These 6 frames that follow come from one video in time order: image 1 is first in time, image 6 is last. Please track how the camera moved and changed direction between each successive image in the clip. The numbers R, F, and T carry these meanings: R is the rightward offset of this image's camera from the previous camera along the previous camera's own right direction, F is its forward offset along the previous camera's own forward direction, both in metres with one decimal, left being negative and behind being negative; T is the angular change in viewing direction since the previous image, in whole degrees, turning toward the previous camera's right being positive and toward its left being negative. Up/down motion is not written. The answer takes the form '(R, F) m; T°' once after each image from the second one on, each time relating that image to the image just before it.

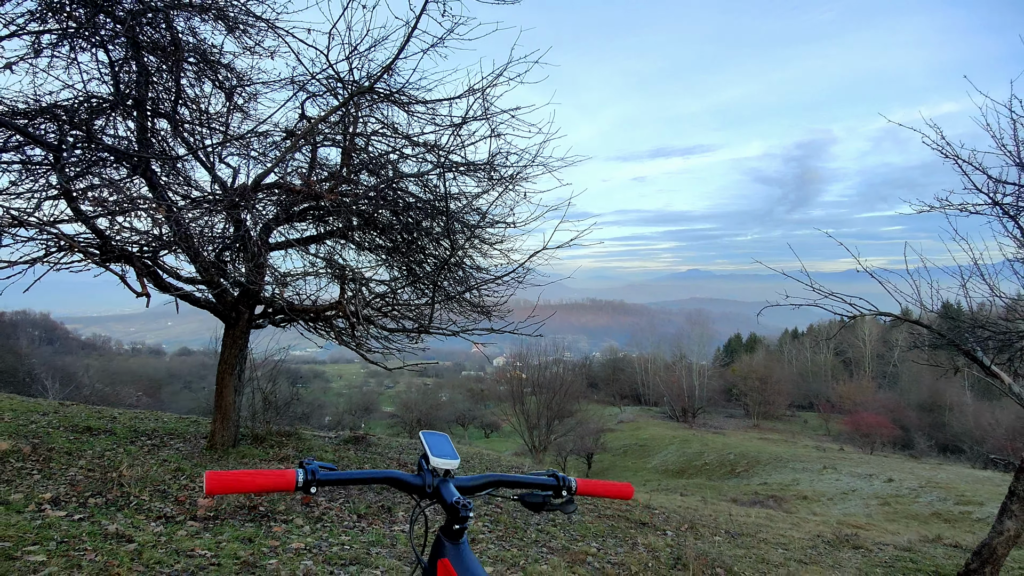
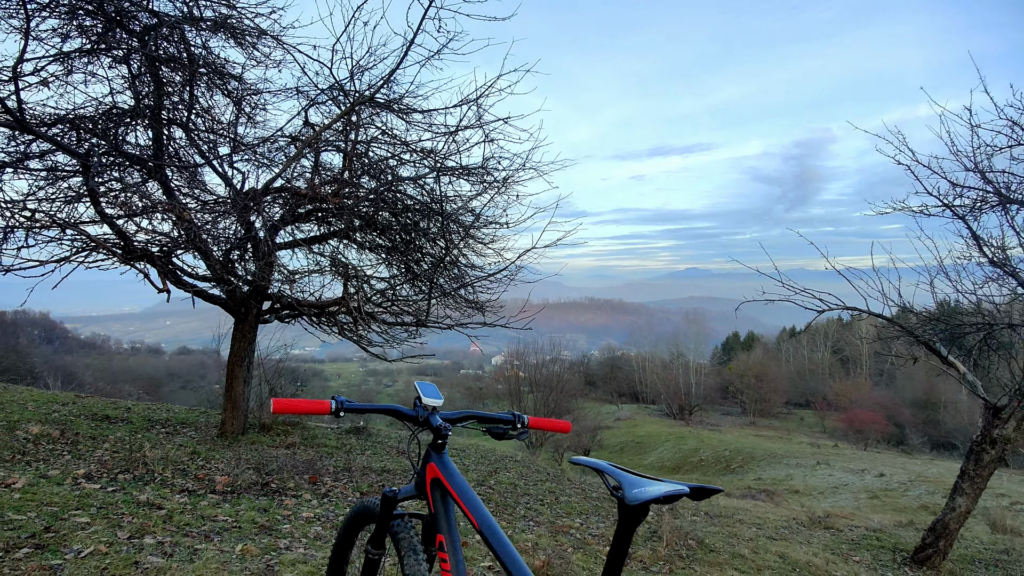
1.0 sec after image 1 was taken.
(+0.1, -0.4) m; 0°
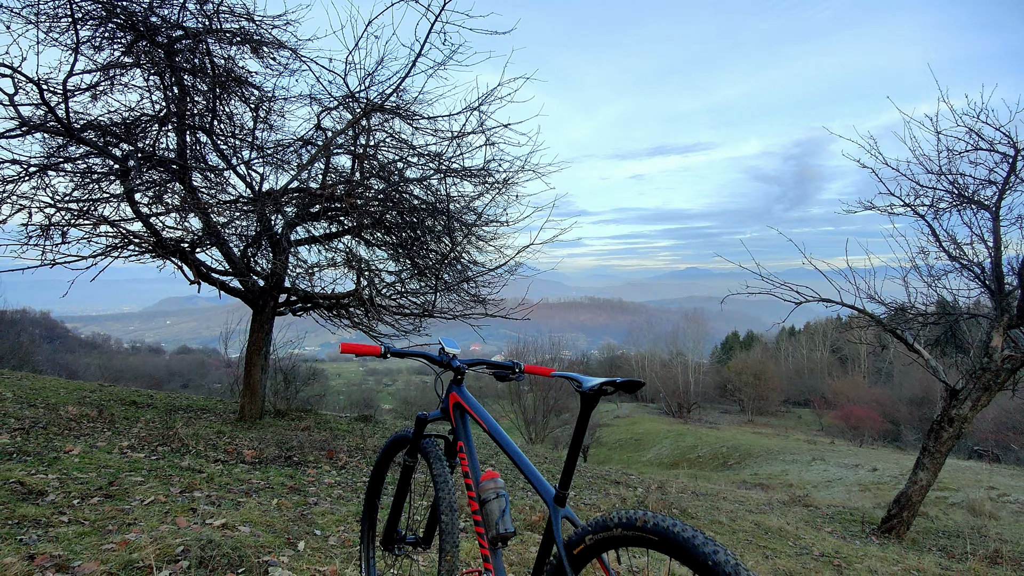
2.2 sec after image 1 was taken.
(0.0, -0.5) m; 0°
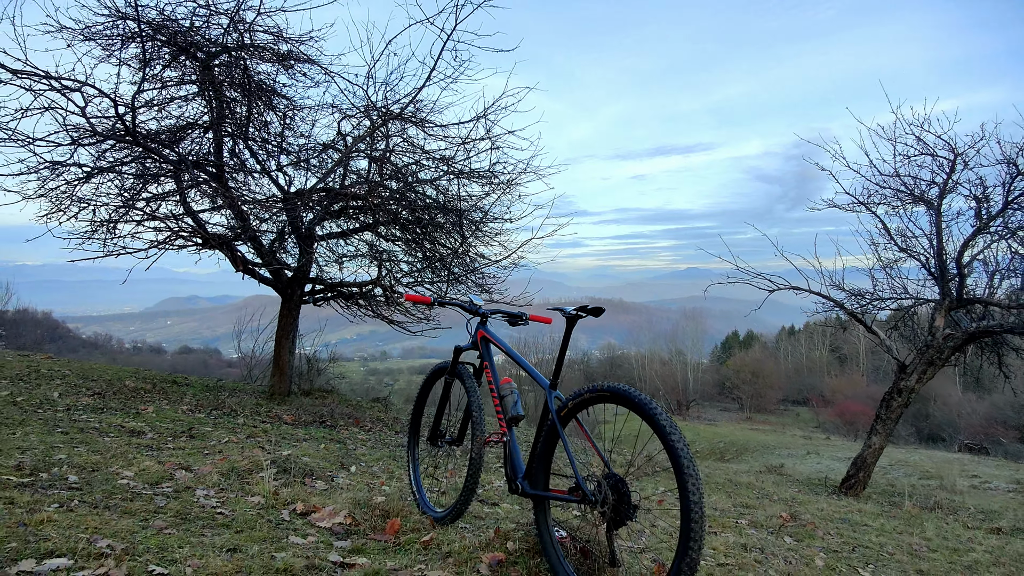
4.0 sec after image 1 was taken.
(0.0, -0.8) m; 0°
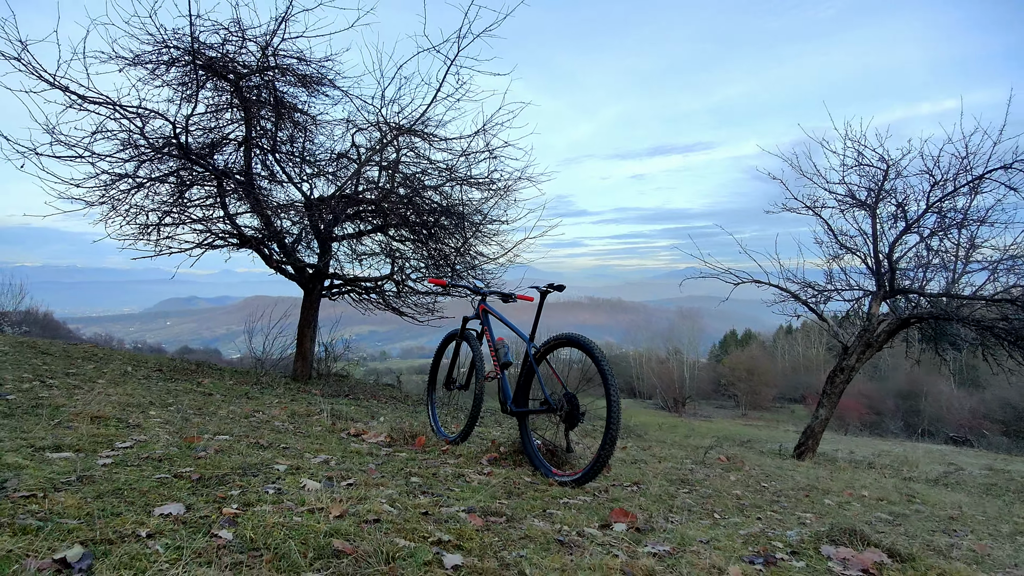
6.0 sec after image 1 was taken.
(0.0, -1.0) m; 0°
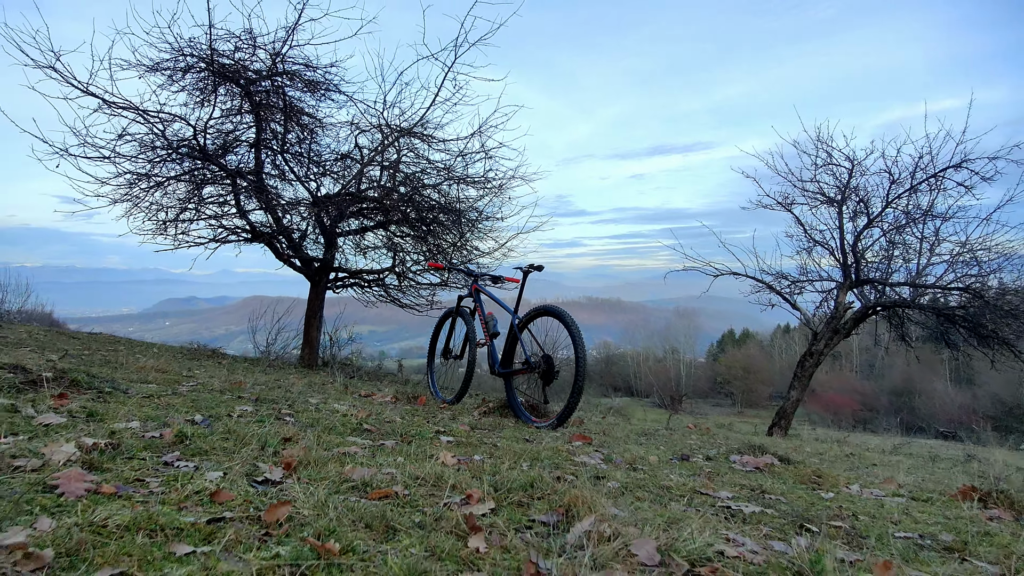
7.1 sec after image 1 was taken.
(+0.1, -0.6) m; 0°
